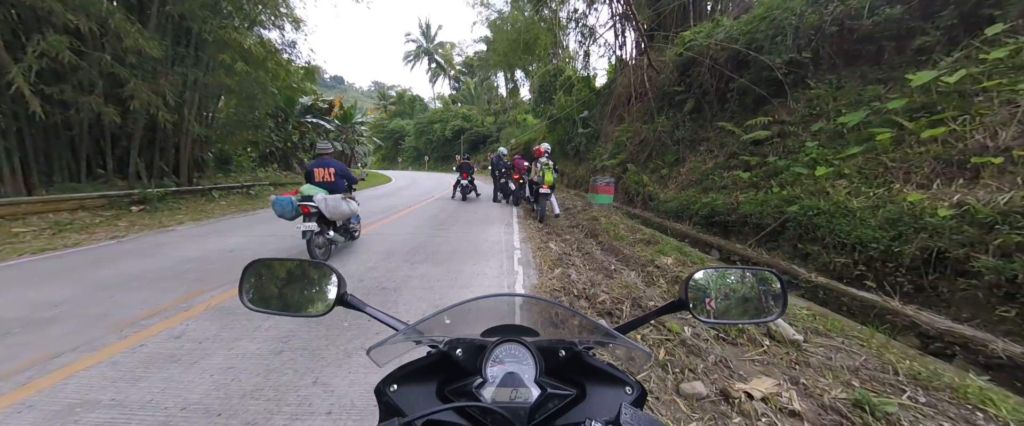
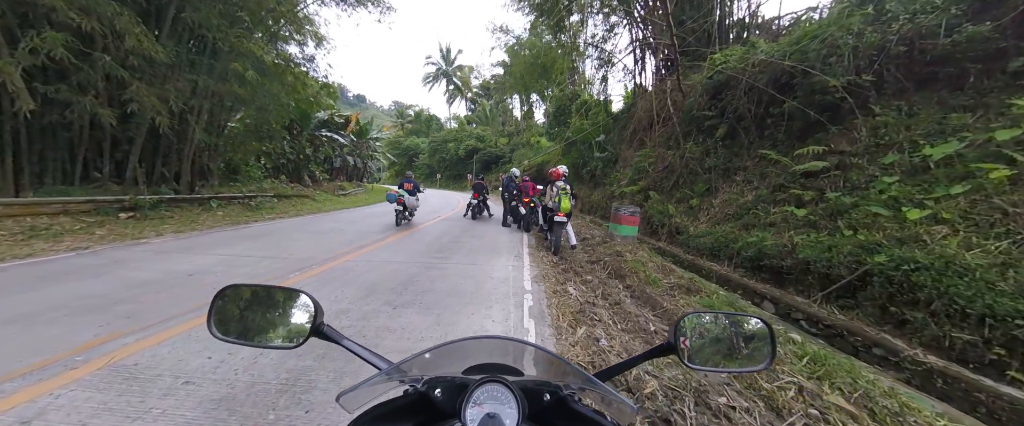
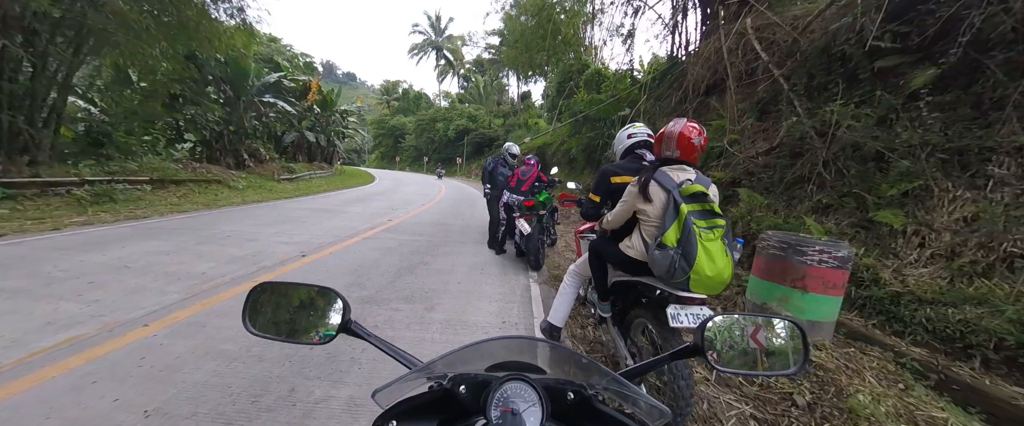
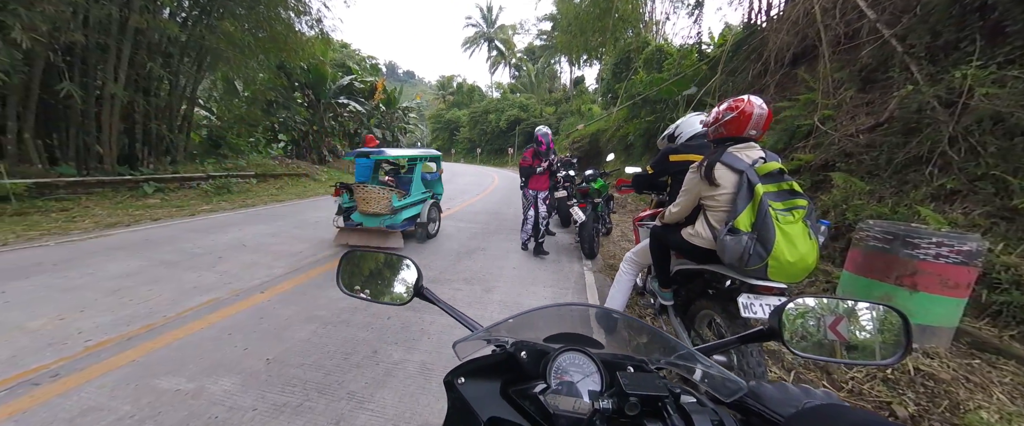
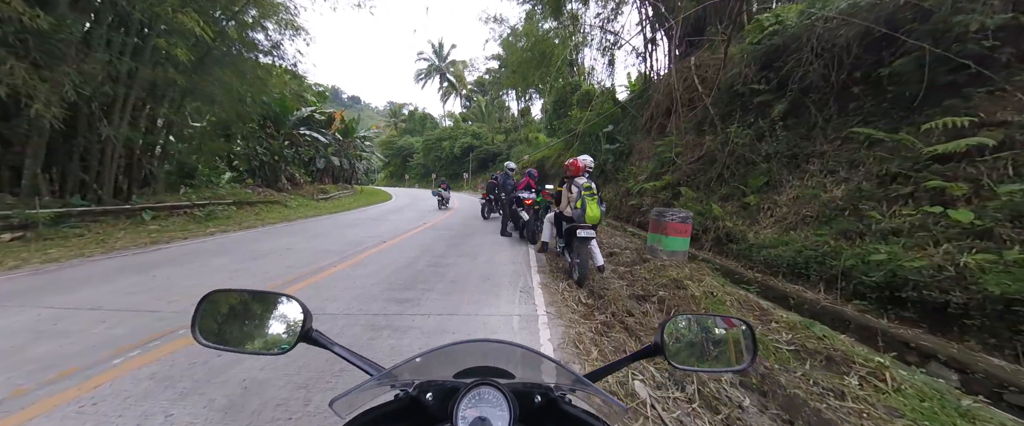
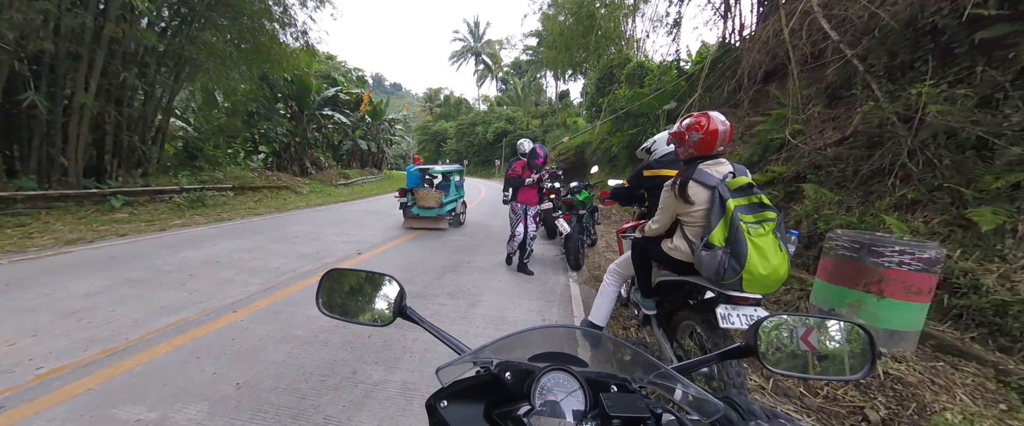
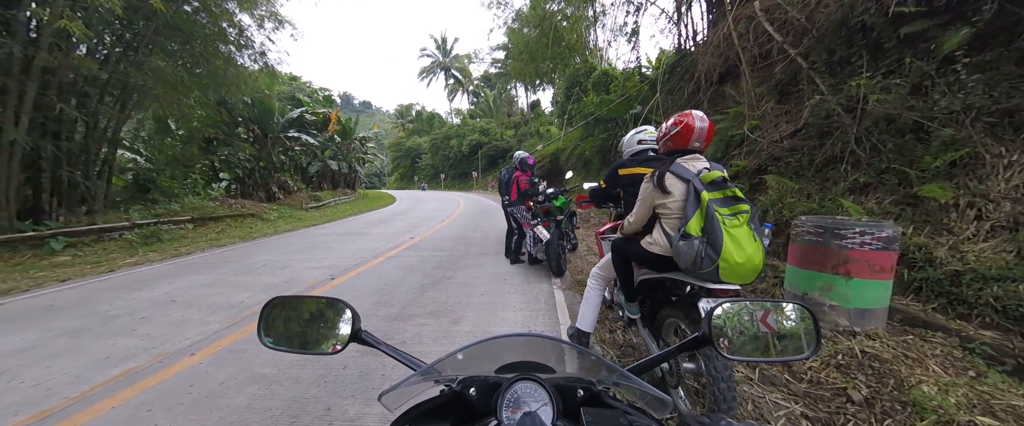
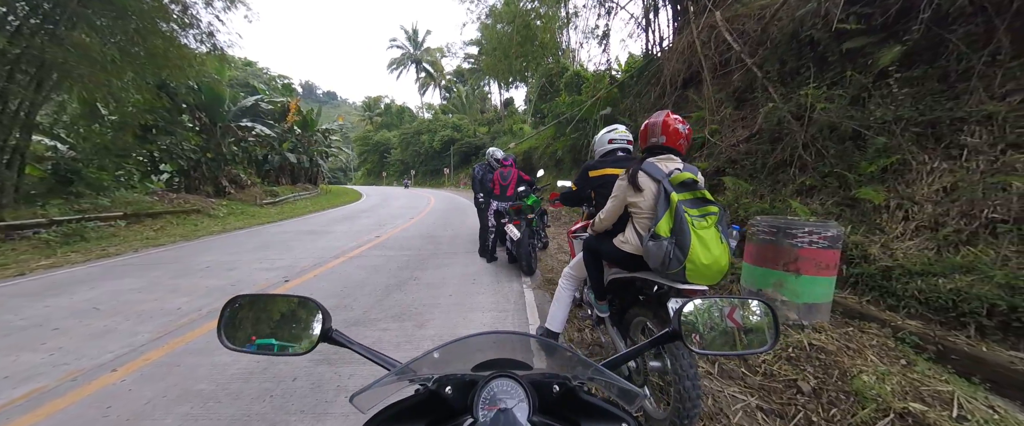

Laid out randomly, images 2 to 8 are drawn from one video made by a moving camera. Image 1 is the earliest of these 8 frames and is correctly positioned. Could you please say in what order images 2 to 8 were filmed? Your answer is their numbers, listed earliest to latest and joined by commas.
2, 5, 3, 8, 7, 4, 6
